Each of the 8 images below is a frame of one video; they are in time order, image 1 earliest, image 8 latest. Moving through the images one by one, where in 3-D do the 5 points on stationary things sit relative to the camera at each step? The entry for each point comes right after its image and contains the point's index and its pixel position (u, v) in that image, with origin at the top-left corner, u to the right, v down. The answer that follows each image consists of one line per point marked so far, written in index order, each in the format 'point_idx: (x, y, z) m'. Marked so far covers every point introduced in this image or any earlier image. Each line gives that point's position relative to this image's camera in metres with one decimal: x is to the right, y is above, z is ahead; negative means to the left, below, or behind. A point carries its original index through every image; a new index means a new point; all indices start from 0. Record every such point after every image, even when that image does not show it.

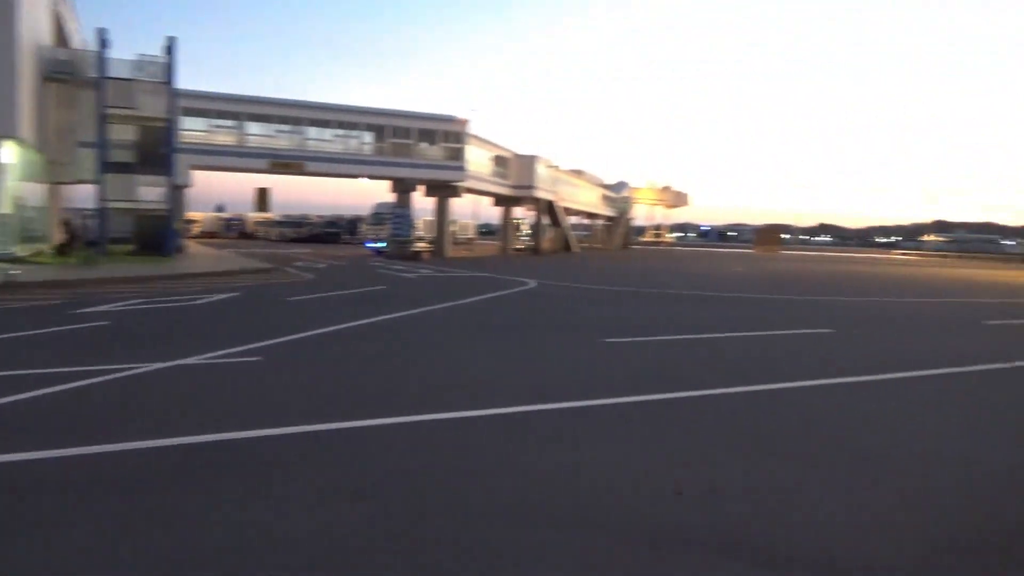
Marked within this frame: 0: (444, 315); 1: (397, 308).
0: (-1.3, -0.5, +17.5) m
1: (-2.5, -0.4, +18.8) m
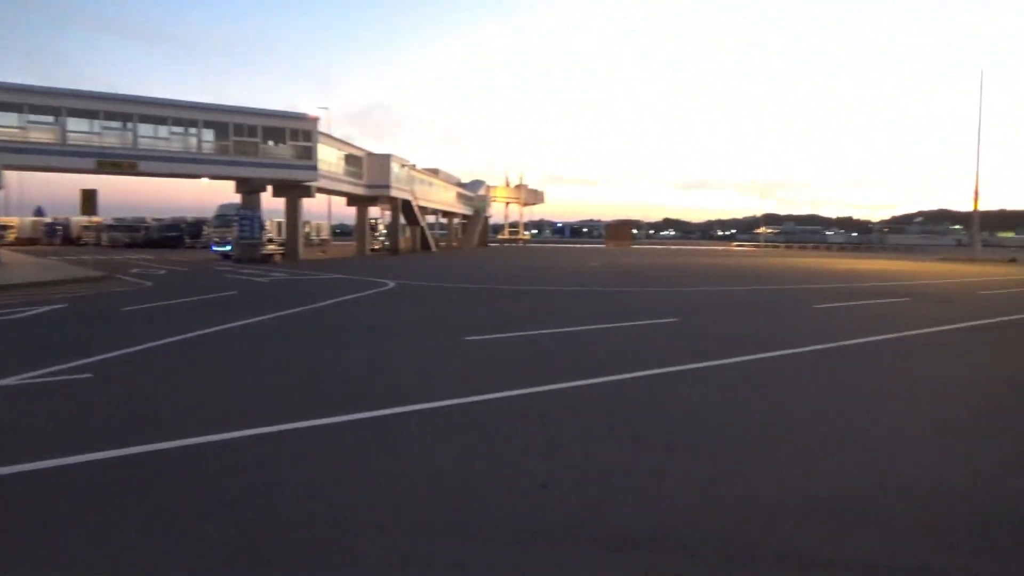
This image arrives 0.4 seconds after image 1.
0: (-4.2, -0.6, +16.5) m
1: (-5.6, -0.5, +17.5) m
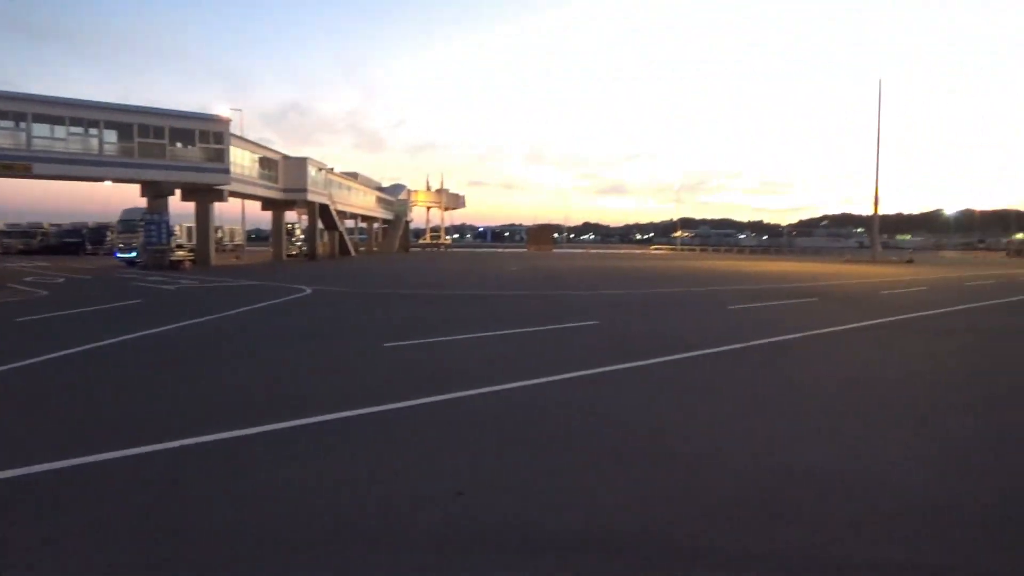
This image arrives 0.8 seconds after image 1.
0: (-5.8, -0.8, +15.5) m
1: (-7.2, -0.7, +16.3) m
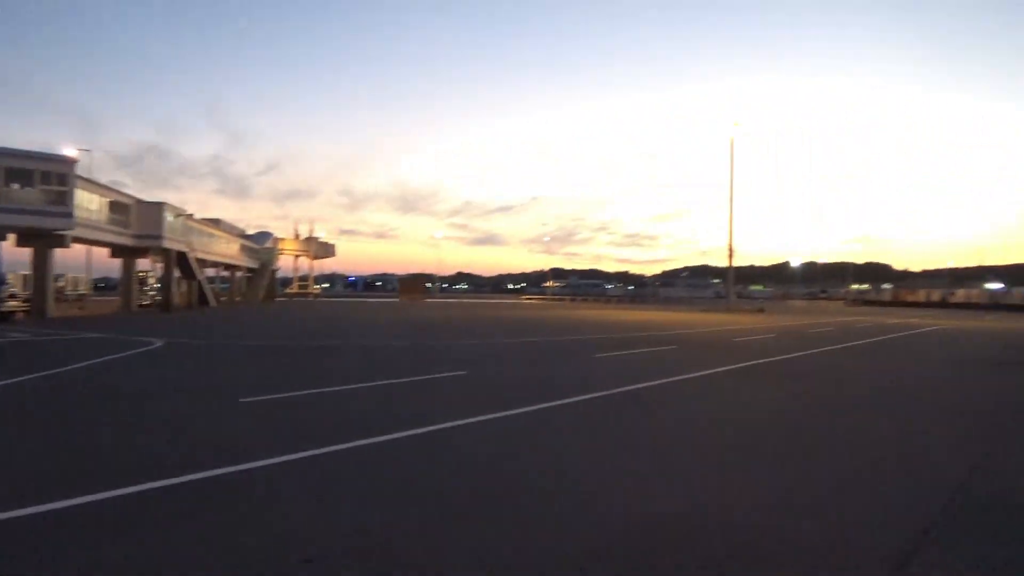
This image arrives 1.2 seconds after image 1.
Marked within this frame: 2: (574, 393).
0: (-8.2, -1.7, +13.5) m
1: (-9.8, -1.7, +14.1) m
2: (+1.6, -2.1, +19.2) m
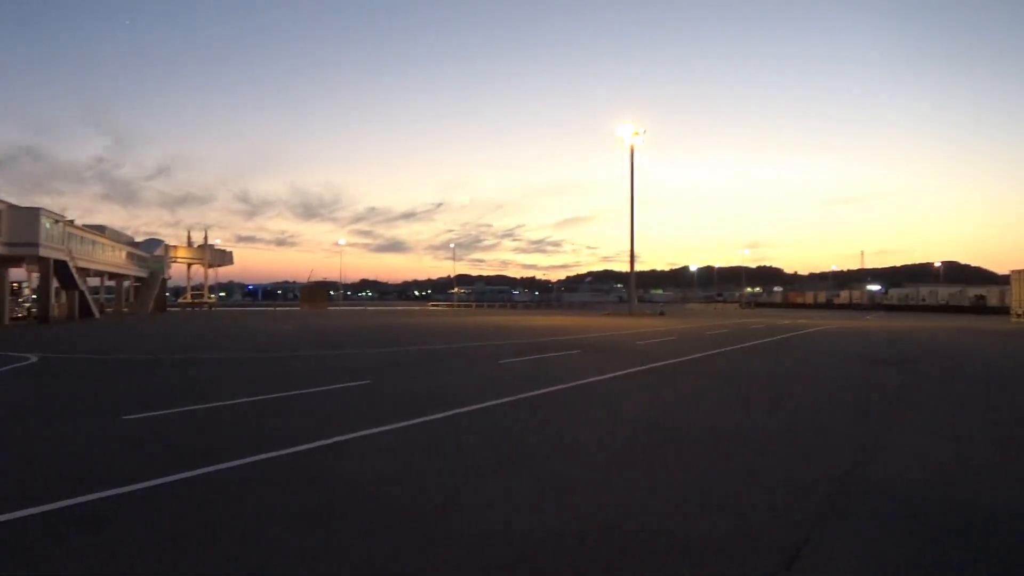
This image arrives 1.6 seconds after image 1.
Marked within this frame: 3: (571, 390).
0: (-9.9, -1.9, +11.4) m
1: (-11.5, -1.9, +11.9) m
2: (-0.7, -2.3, +18.2) m
3: (+1.4, -2.3, +19.7) m
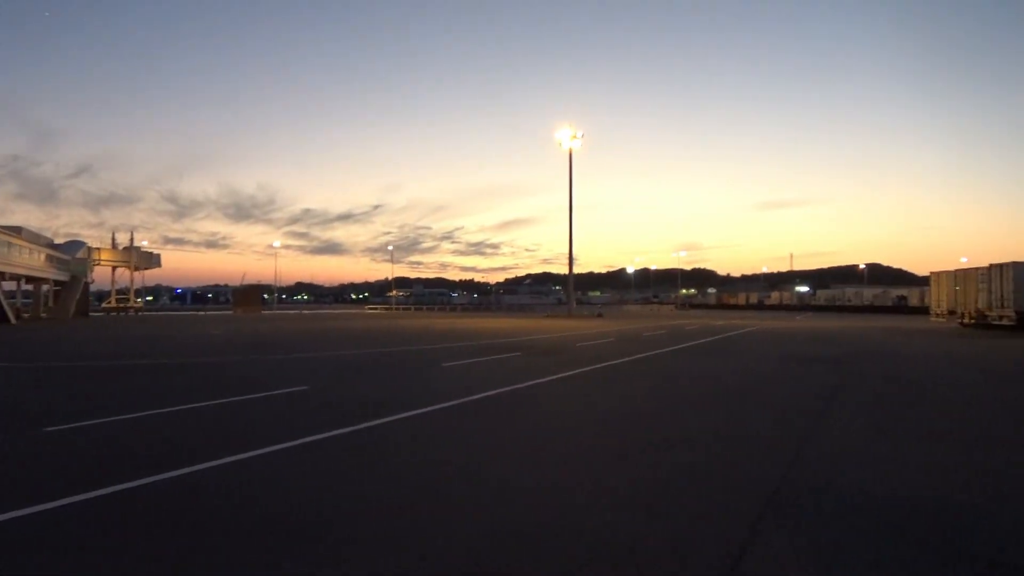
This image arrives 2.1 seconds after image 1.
0: (-10.6, -1.9, +8.9) m
1: (-12.3, -1.9, +9.3) m
2: (-2.0, -2.3, +16.3) m
3: (0.0, -2.3, +18.0) m
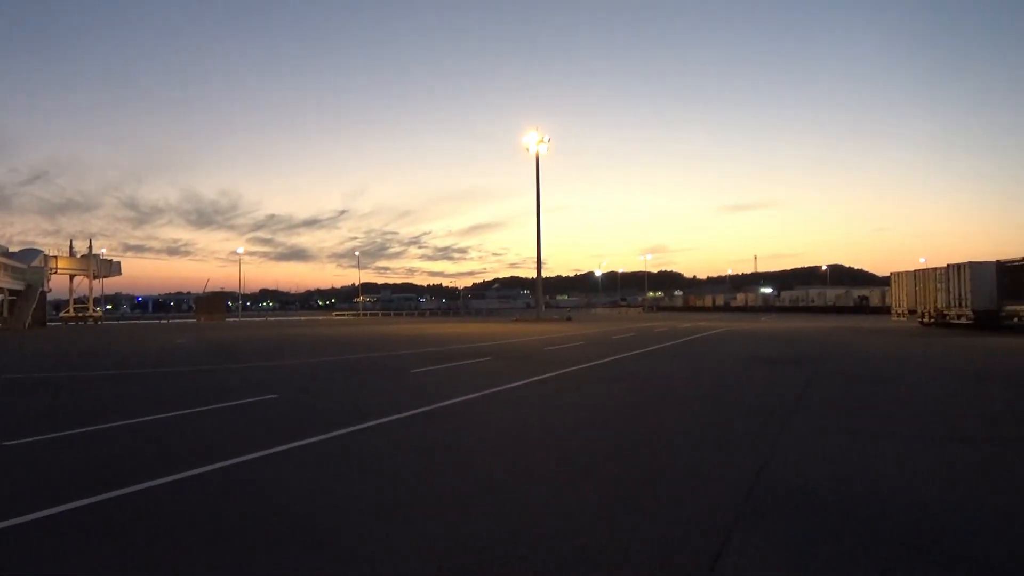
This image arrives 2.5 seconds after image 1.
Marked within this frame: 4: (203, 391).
0: (-10.8, -2.0, +7.3) m
1: (-12.5, -2.1, +7.5) m
2: (-2.4, -2.4, +15.0) m
3: (-0.5, -2.4, +16.8) m
4: (-6.7, -2.2, +17.9) m
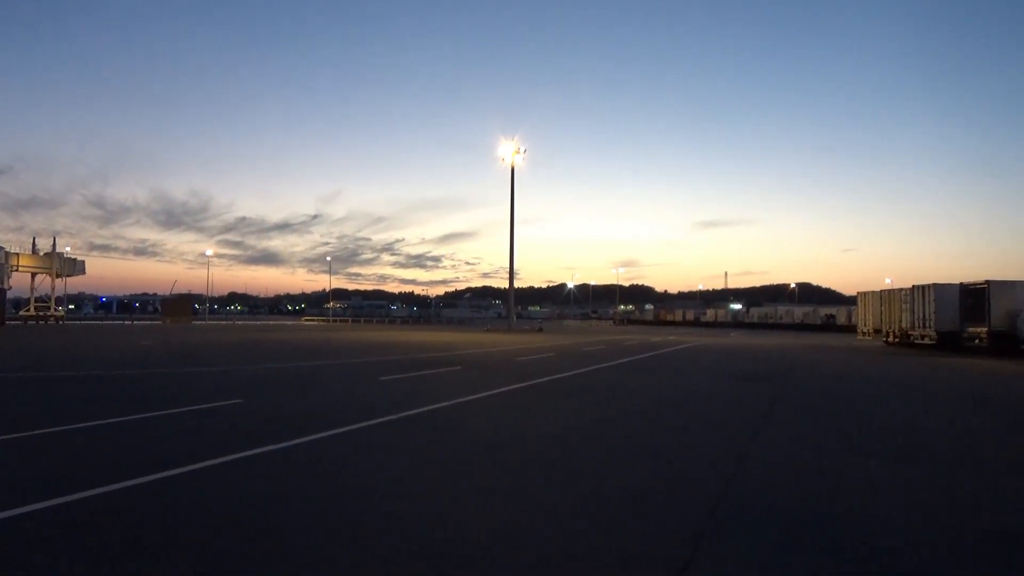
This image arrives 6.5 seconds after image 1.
0: (-11.0, -1.7, +5.8) m
1: (-12.7, -1.7, +6.0) m
2: (-2.9, -2.4, +13.8) m
3: (-1.1, -2.5, +15.7) m
4: (-7.3, -2.2, +16.6) m
